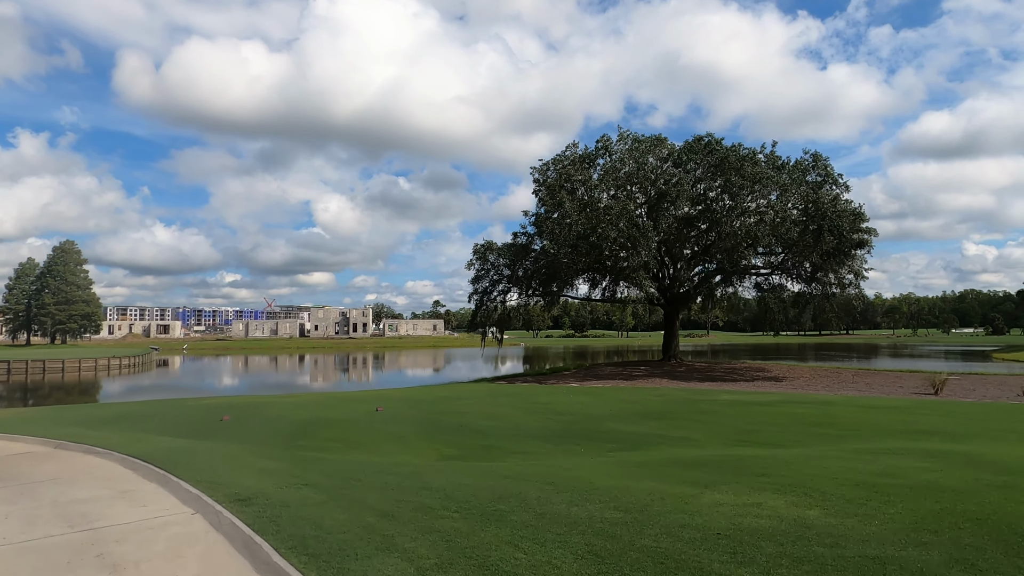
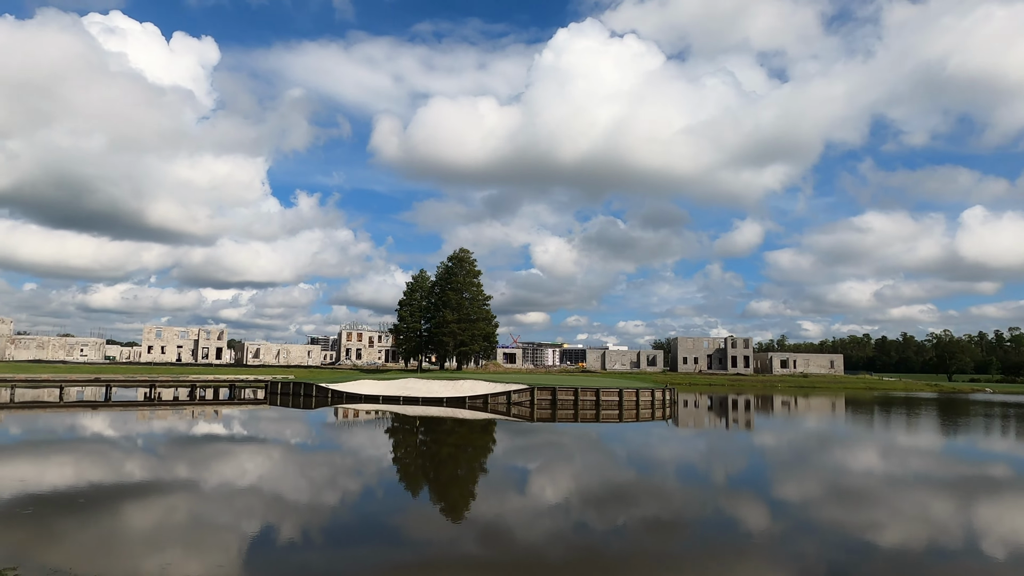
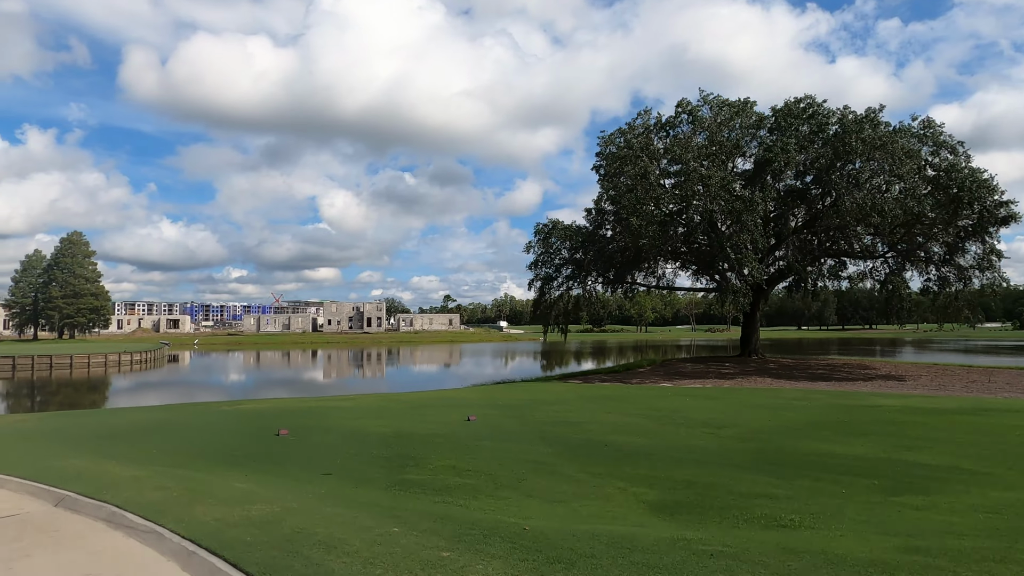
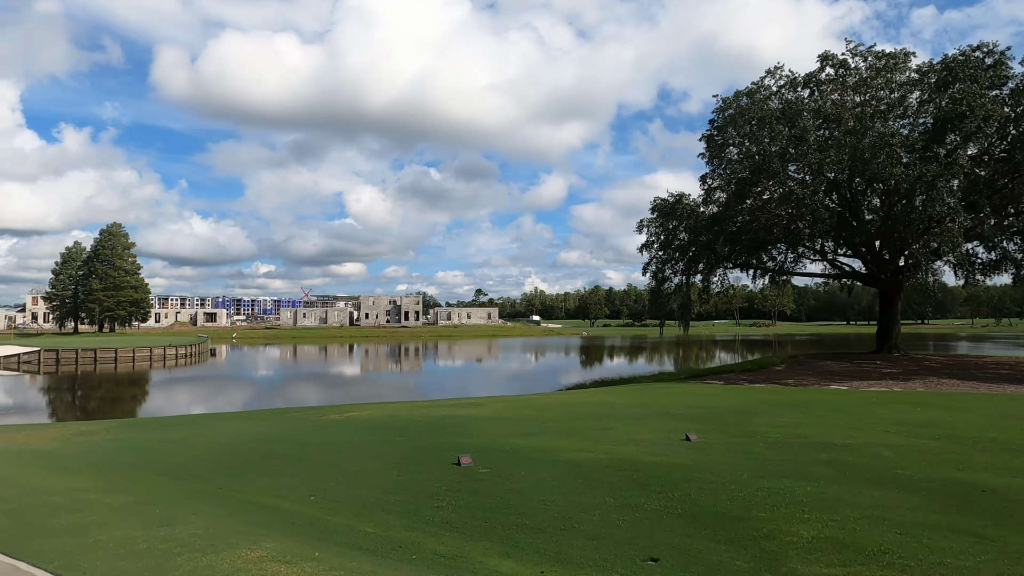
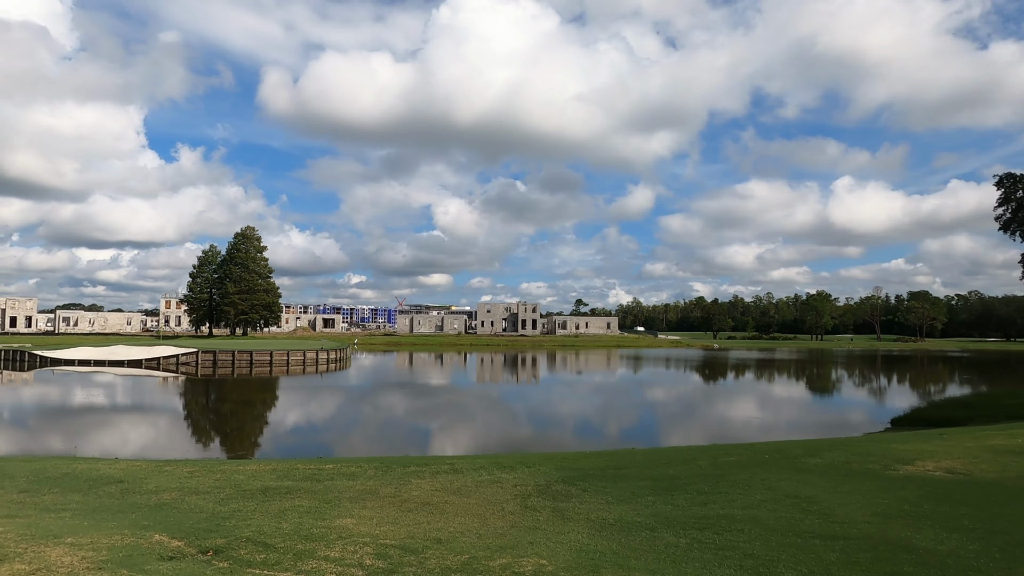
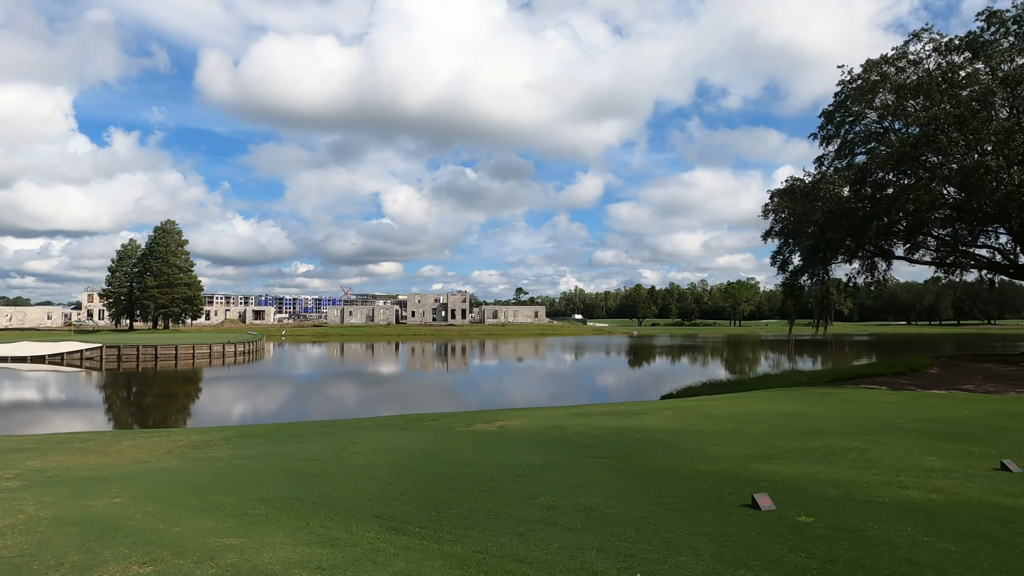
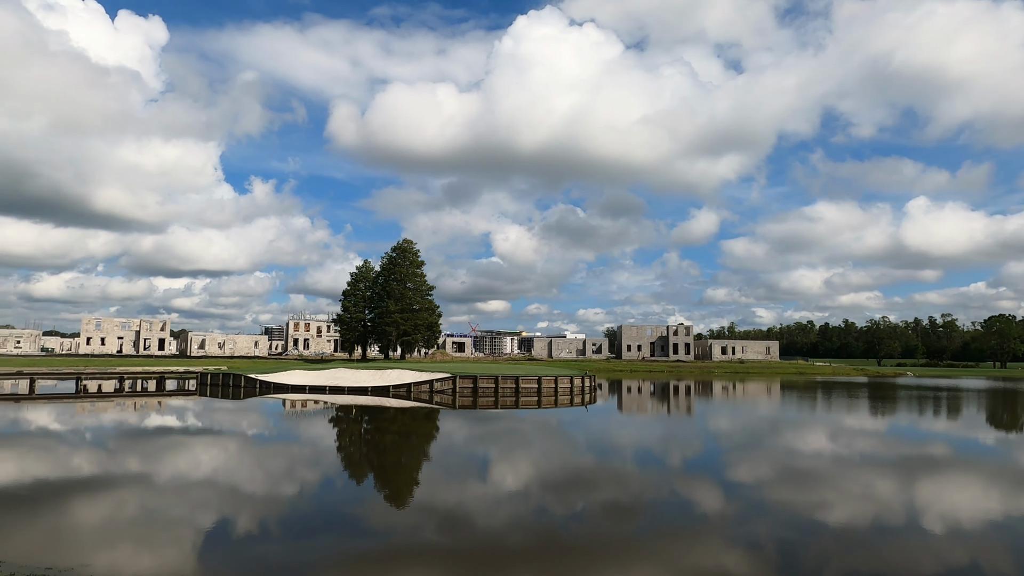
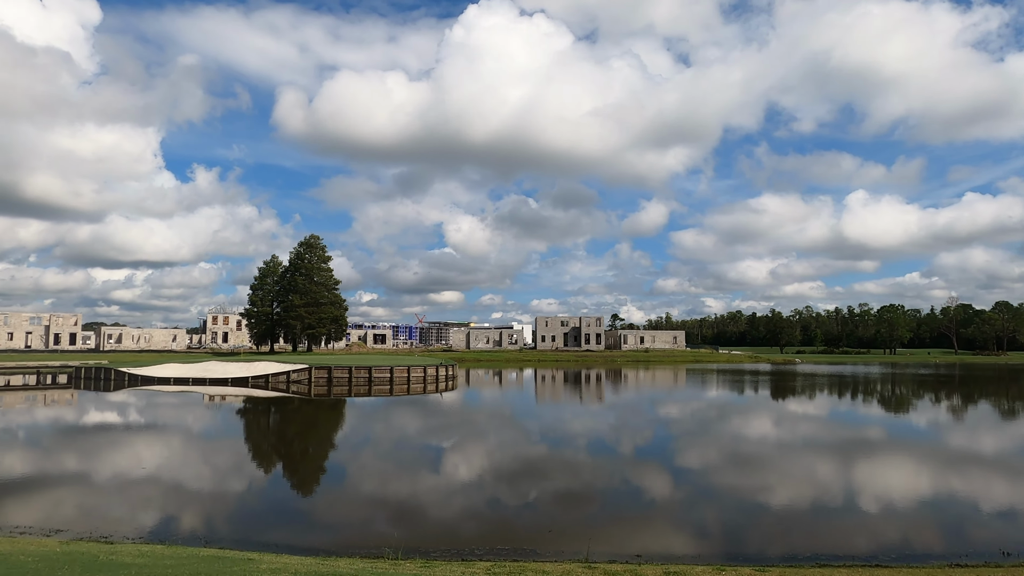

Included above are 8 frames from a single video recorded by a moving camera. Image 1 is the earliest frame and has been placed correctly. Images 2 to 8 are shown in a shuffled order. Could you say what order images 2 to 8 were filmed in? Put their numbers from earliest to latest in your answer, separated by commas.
3, 4, 6, 5, 8, 7, 2
